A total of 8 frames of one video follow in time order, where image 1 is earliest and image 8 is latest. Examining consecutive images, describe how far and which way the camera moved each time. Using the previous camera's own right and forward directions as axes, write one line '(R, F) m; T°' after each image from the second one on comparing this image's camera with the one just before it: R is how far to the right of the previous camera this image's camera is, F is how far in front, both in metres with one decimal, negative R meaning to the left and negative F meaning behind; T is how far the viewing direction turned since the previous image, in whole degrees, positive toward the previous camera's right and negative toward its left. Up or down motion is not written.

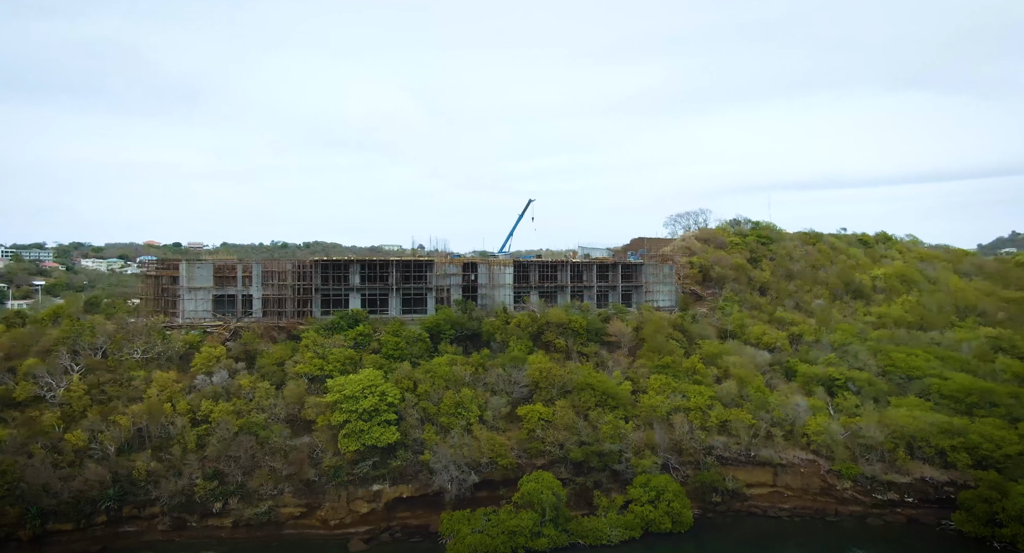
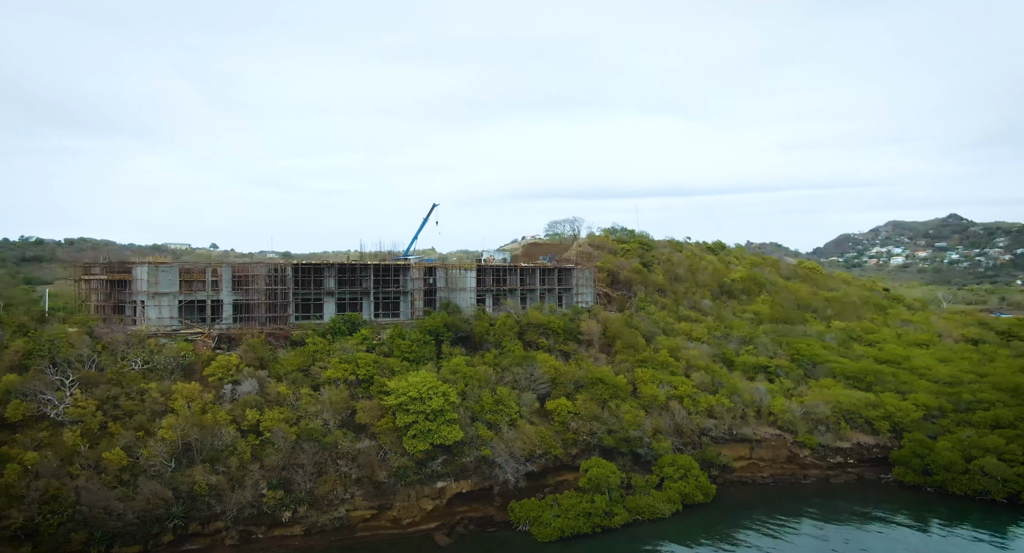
(-12.4, -1.0) m; +15°
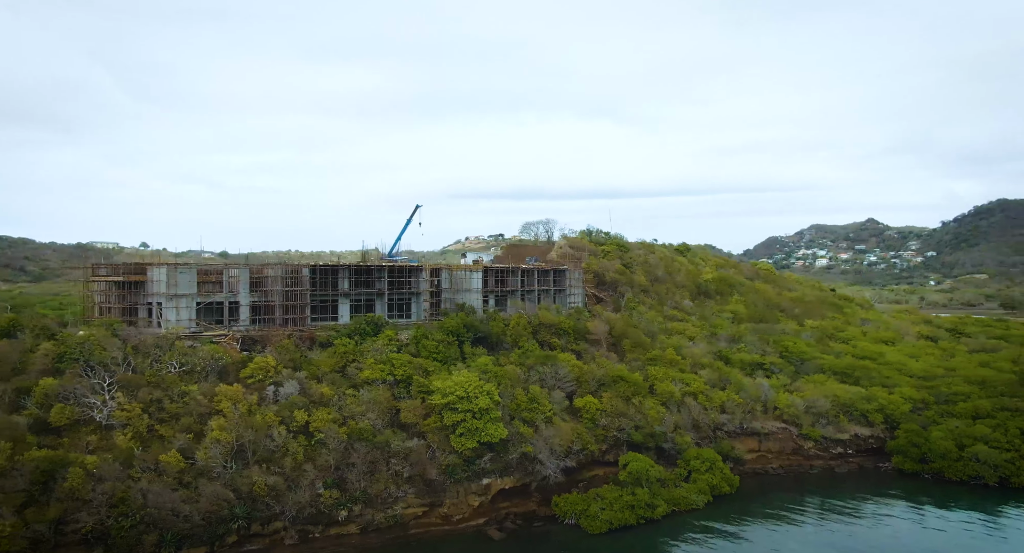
(-5.0, -1.0) m; +4°
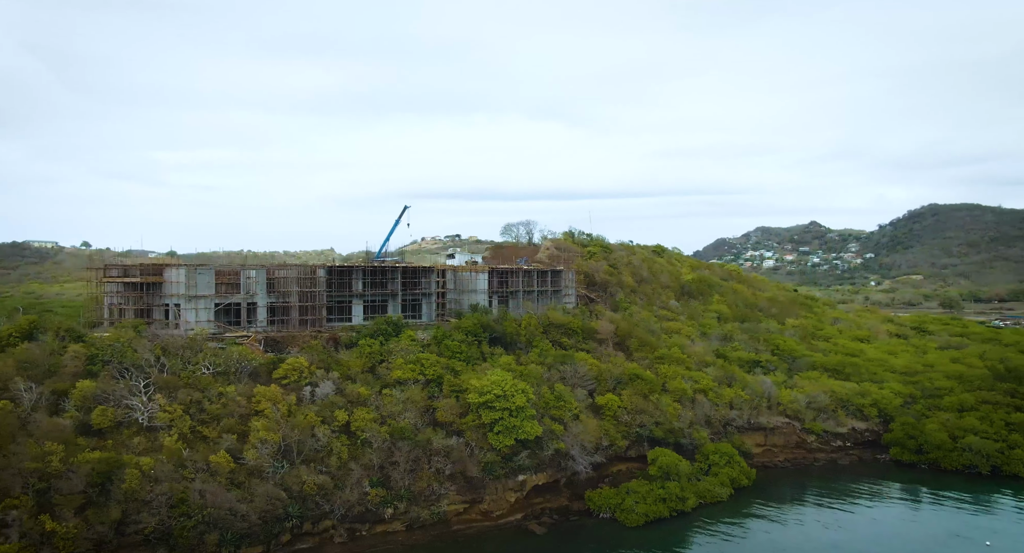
(-4.0, -0.9) m; +3°
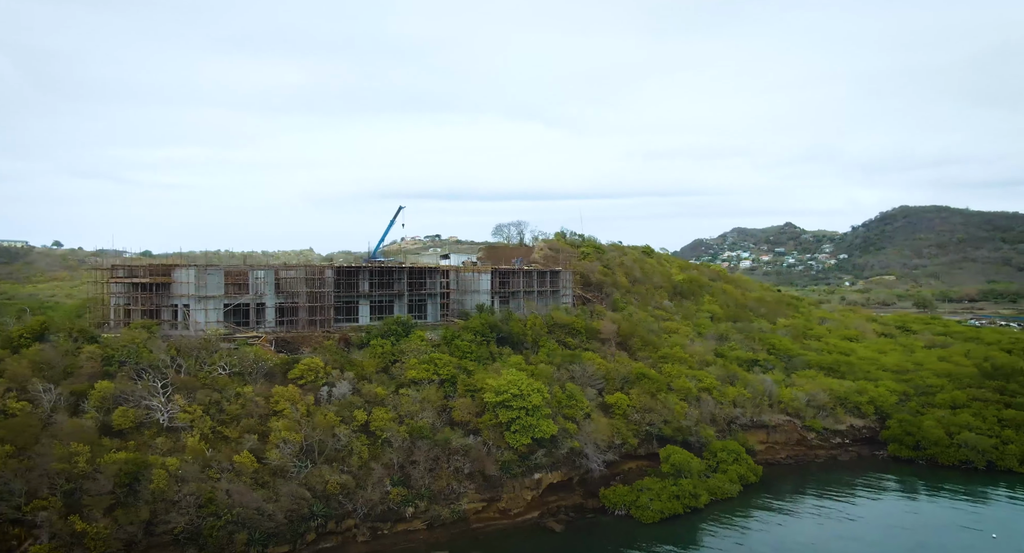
(-1.9, -0.5) m; +1°
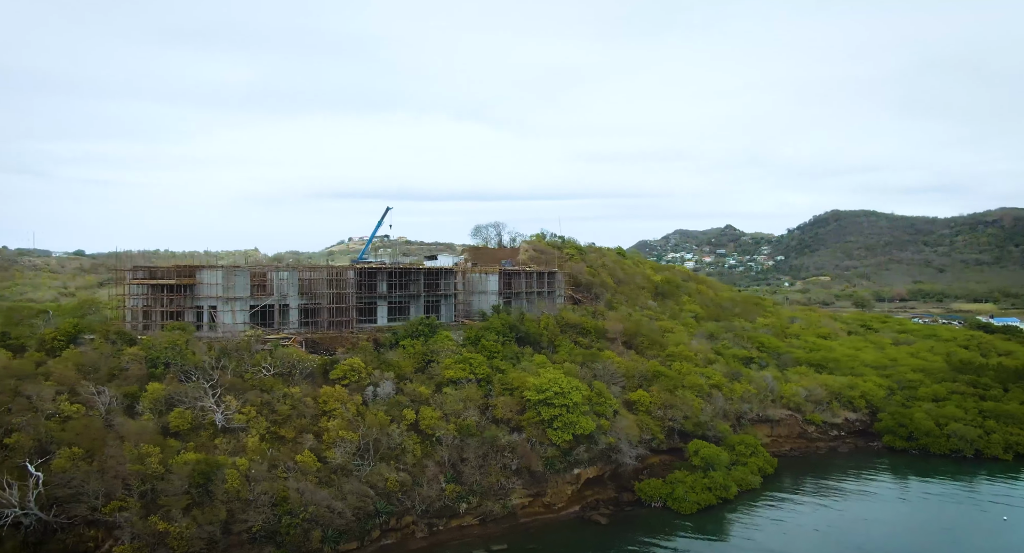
(-4.9, -1.2) m; +4°
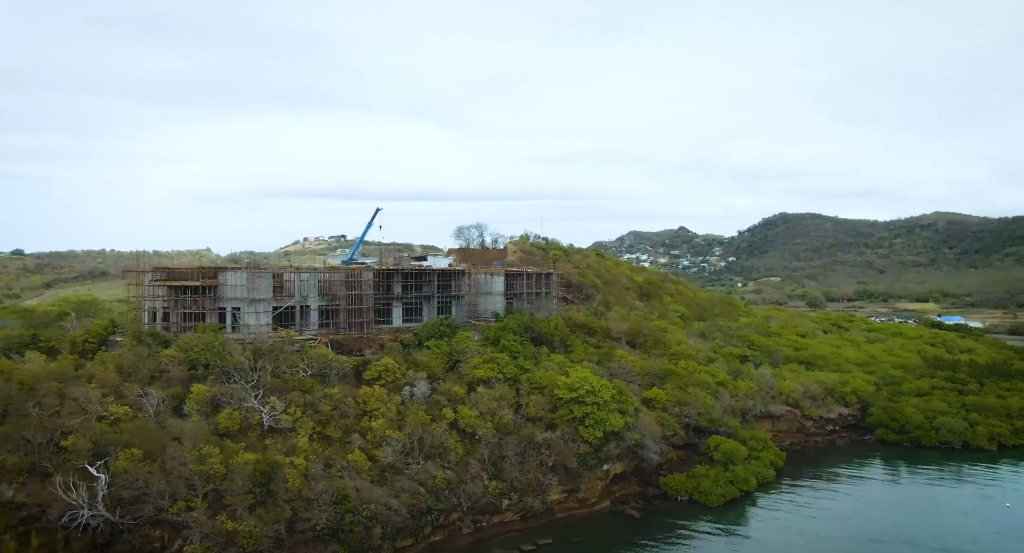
(-4.1, -1.0) m; +3°
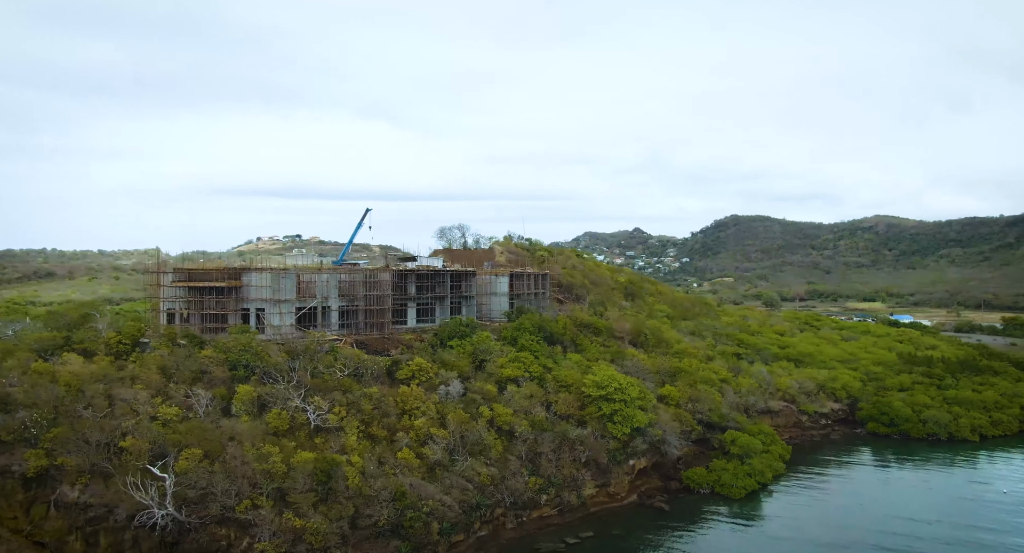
(-4.2, -1.1) m; +3°
